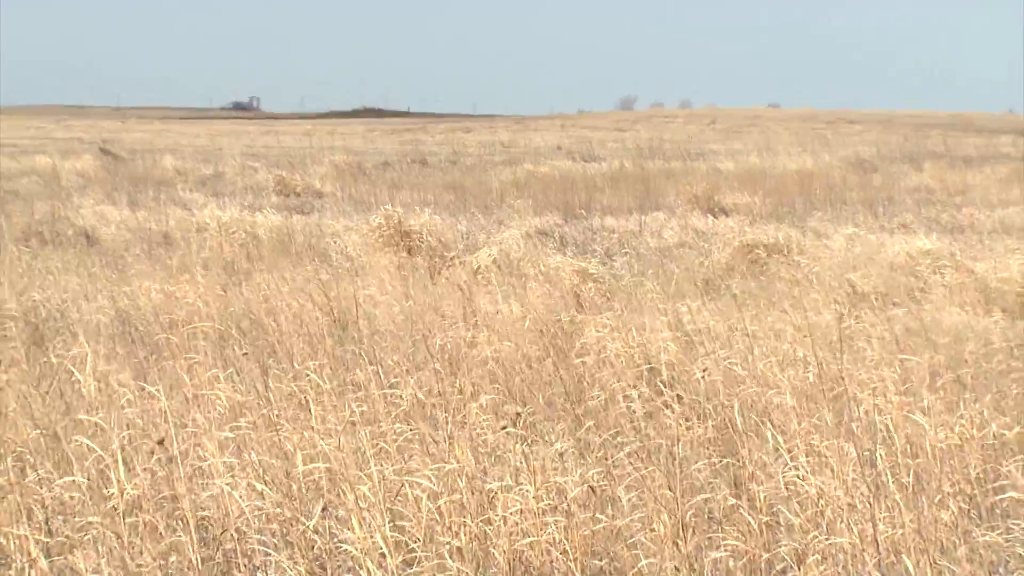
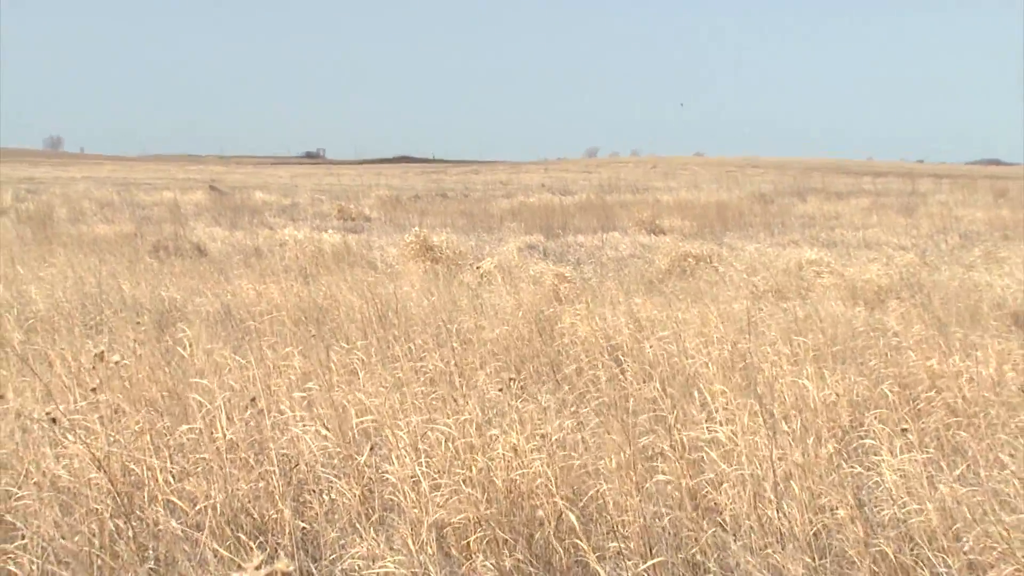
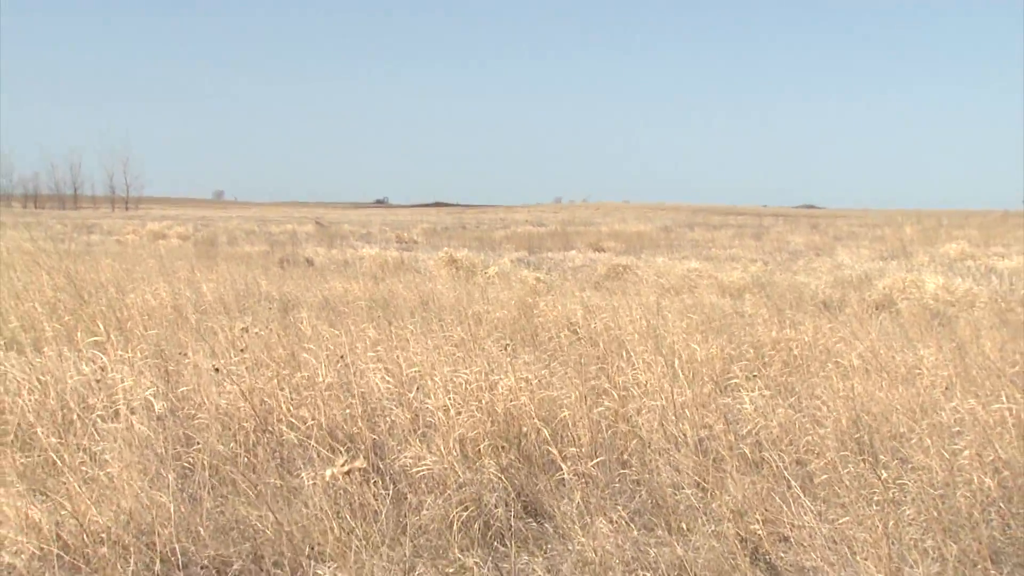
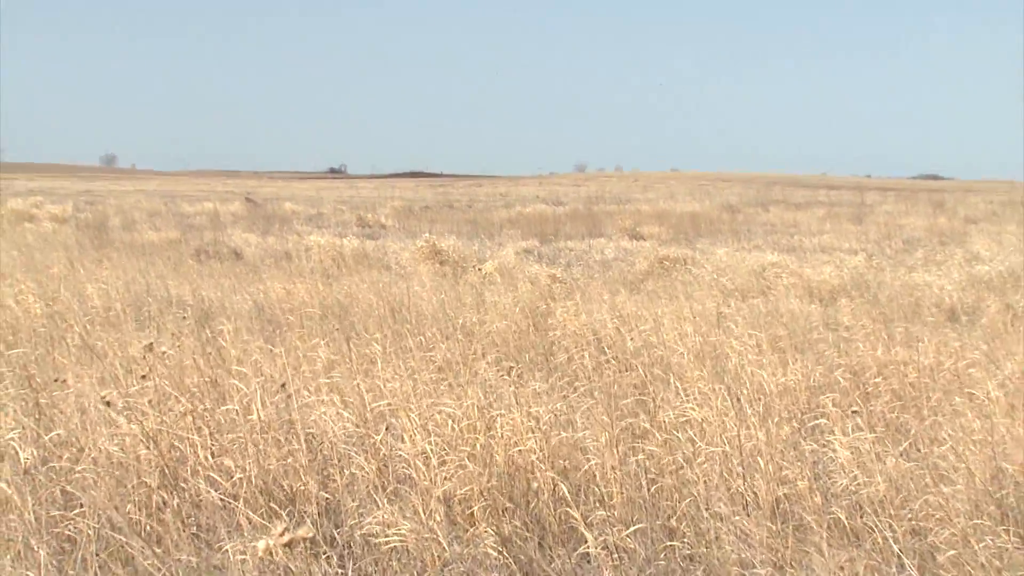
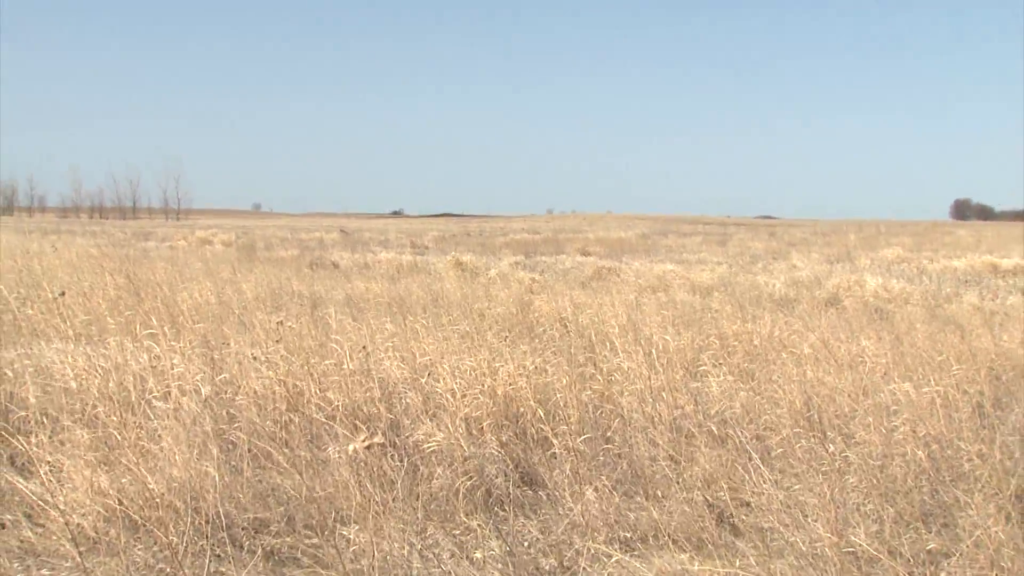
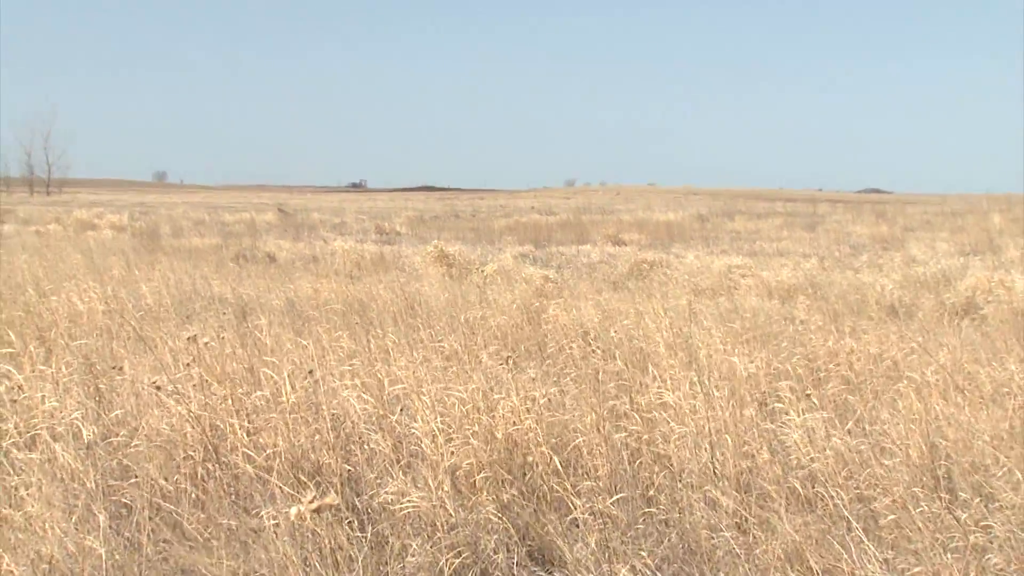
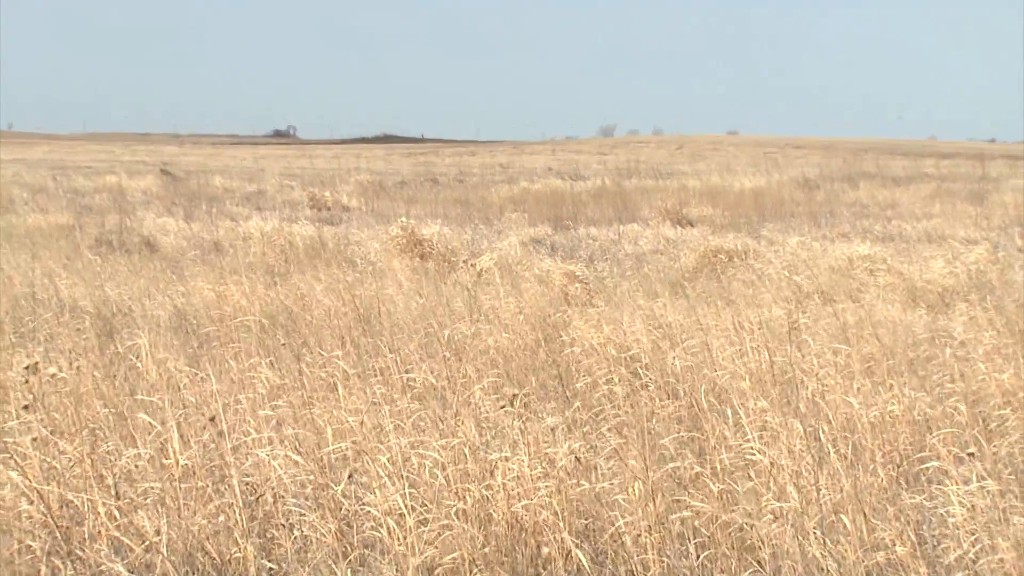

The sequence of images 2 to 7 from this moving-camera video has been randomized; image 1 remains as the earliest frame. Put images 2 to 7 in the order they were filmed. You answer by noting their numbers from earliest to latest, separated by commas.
7, 2, 4, 6, 3, 5
